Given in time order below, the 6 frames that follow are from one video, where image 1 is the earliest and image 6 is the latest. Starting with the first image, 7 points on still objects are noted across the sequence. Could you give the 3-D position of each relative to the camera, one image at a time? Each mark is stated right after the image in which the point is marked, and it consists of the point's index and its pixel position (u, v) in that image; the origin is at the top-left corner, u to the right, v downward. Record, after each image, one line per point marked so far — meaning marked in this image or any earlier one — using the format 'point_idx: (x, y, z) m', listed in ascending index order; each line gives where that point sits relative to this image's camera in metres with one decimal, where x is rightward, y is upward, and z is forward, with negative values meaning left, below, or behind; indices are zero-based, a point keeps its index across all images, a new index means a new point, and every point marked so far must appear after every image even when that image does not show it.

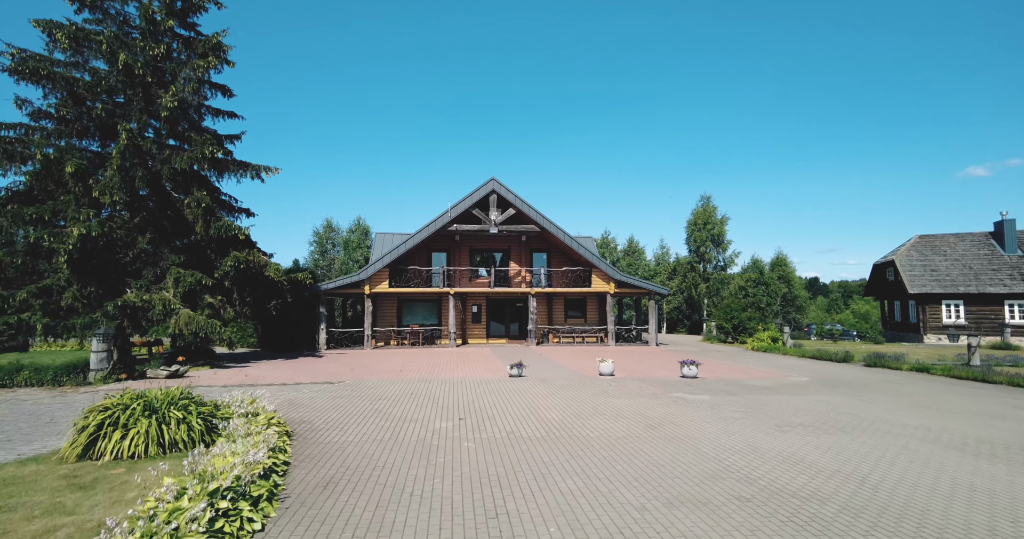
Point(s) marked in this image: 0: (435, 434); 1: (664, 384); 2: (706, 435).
0: (-1.2, -2.5, +8.1) m
1: (+3.7, -2.9, +13.1) m
2: (+2.9, -2.5, +7.9) m
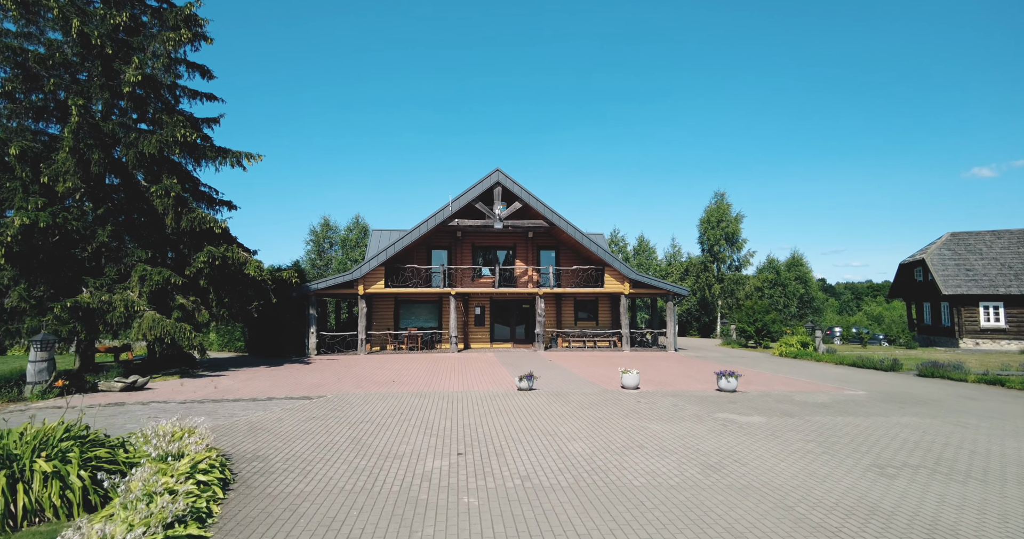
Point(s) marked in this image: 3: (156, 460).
0: (-1.0, -2.4, +6.1) m
1: (+3.9, -2.8, +11.1) m
2: (+3.1, -2.4, +5.9) m
3: (-3.4, -1.8, +5.1) m
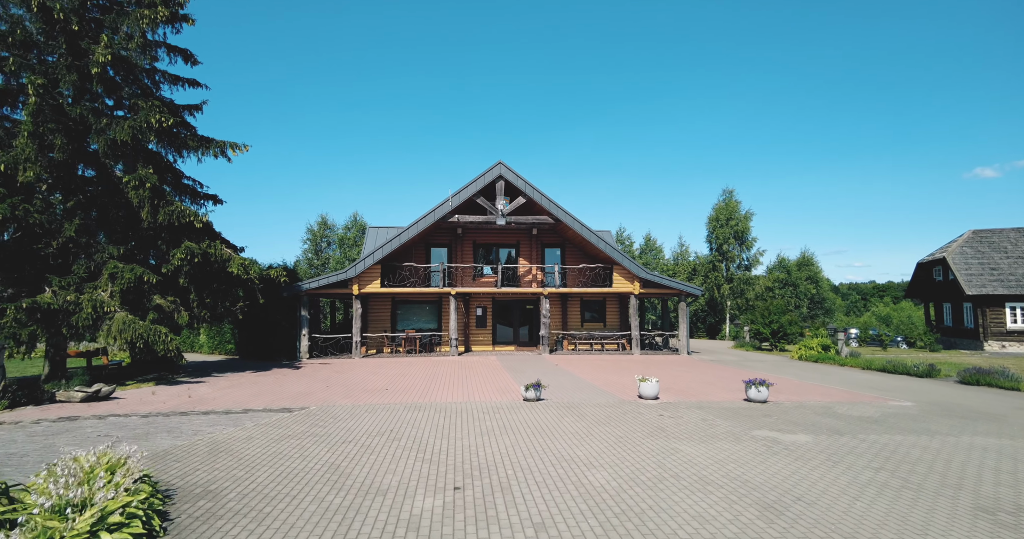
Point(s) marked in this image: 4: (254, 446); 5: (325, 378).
0: (-0.9, -2.4, +4.8) m
1: (+4.1, -2.7, +9.8) m
2: (+3.2, -2.3, +4.6) m
3: (-3.3, -1.8, +3.8) m
4: (-3.7, -2.5, +7.6) m
5: (-5.8, -3.4, +16.5) m
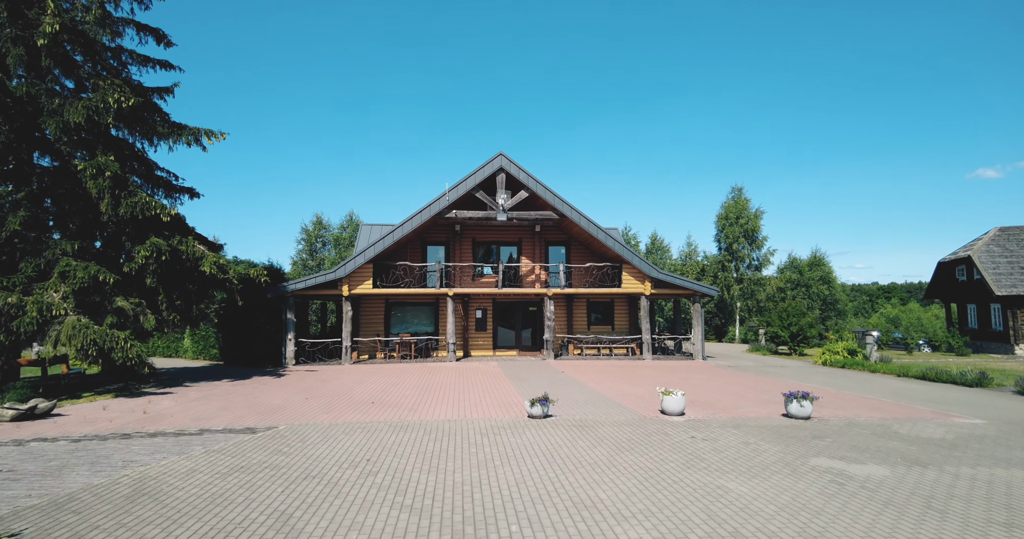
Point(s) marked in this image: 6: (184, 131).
0: (-0.9, -2.3, +3.3) m
1: (+4.1, -2.6, +8.2) m
2: (+3.2, -2.2, +3.0) m
3: (-3.3, -1.7, +2.3) m
4: (-3.7, -2.5, +6.1) m
5: (-5.8, -3.3, +14.9) m
6: (-9.7, +4.1, +15.5) m
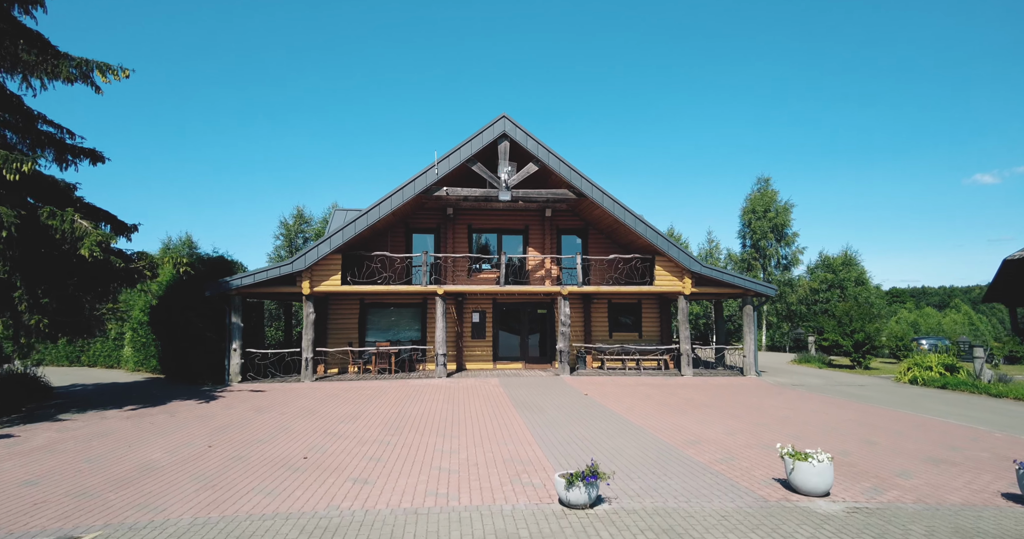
0: (-0.6, -1.9, -1.1) m
1: (+4.3, -2.3, +3.8) m
2: (+3.4, -1.8, -1.4) m
3: (-3.1, -1.3, -2.2) m
4: (-3.5, -2.1, +1.6) m
5: (-5.6, -3.0, +10.5) m
6: (-9.5, +4.4, +11.1) m
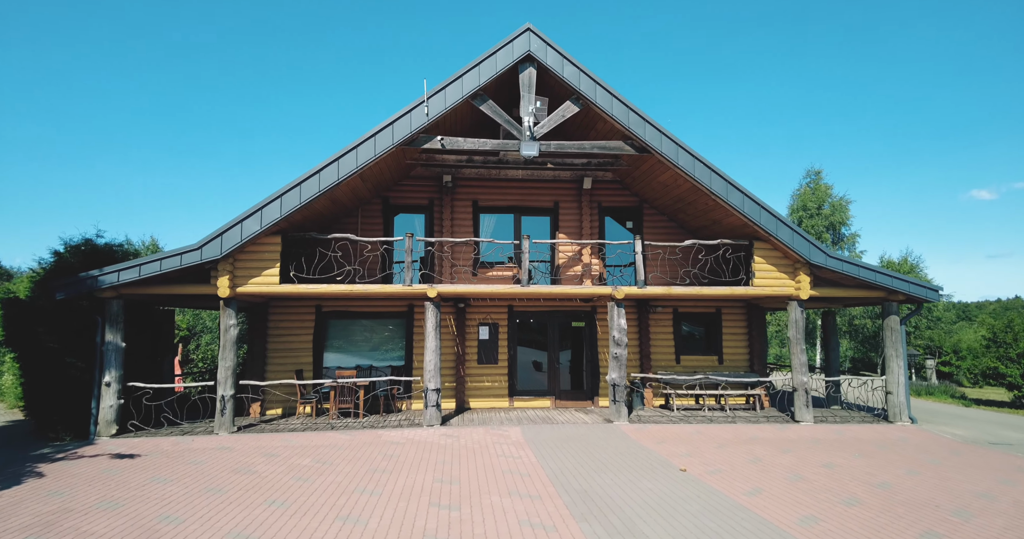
0: (0.0, -1.2, -7.0) m
1: (+5.0, -1.7, -2.1) m
2: (+4.1, -1.1, -7.3) m
3: (-2.4, -0.5, -8.1) m
4: (-2.8, -1.5, -4.3) m
5: (-4.9, -2.6, +4.5) m
6: (-8.8, +4.8, +5.4) m
